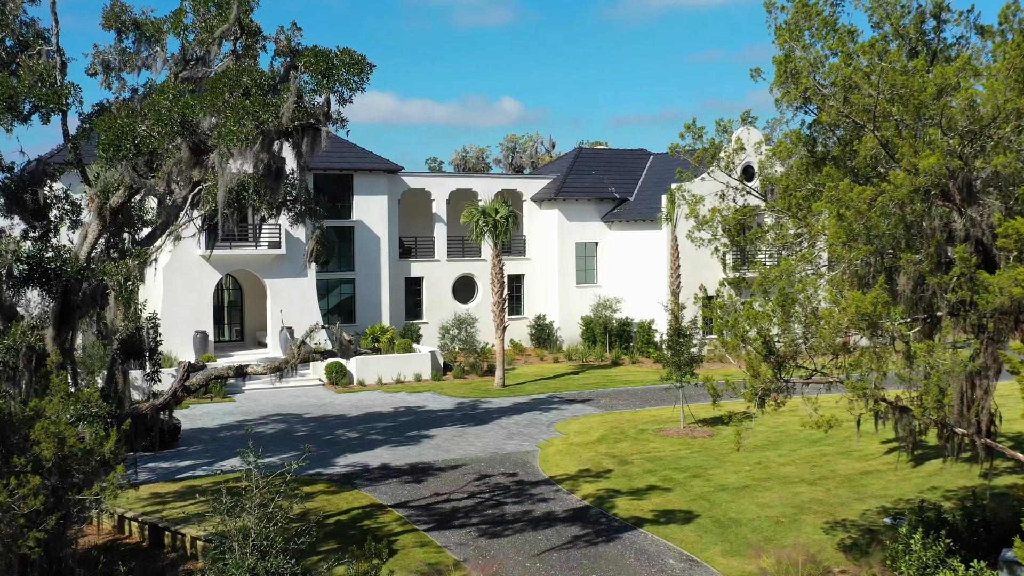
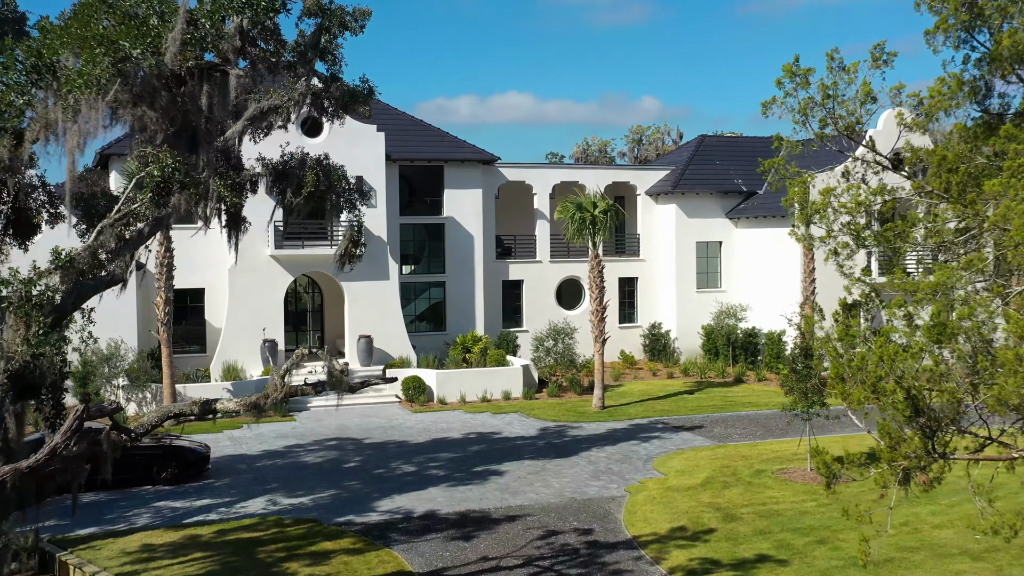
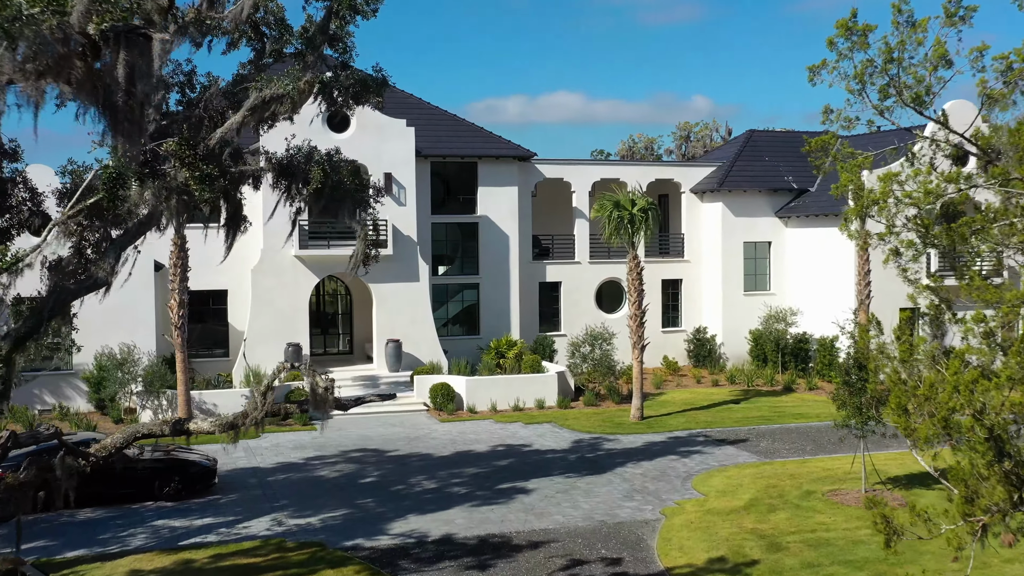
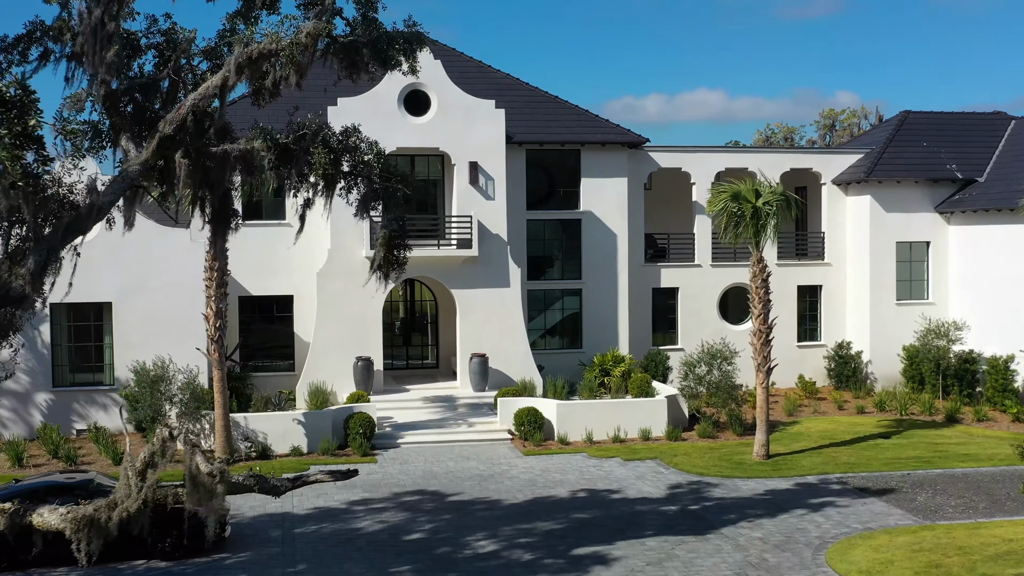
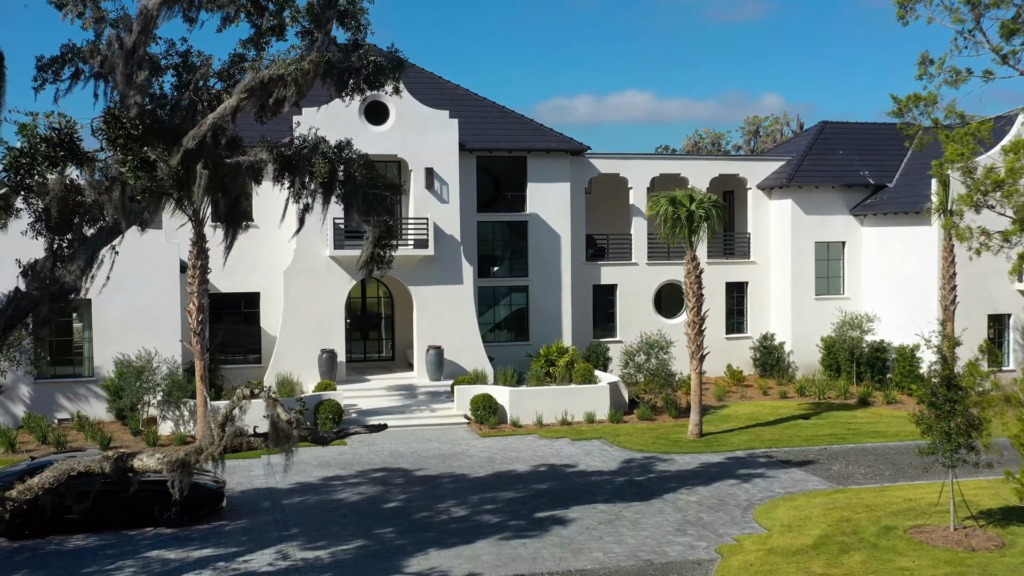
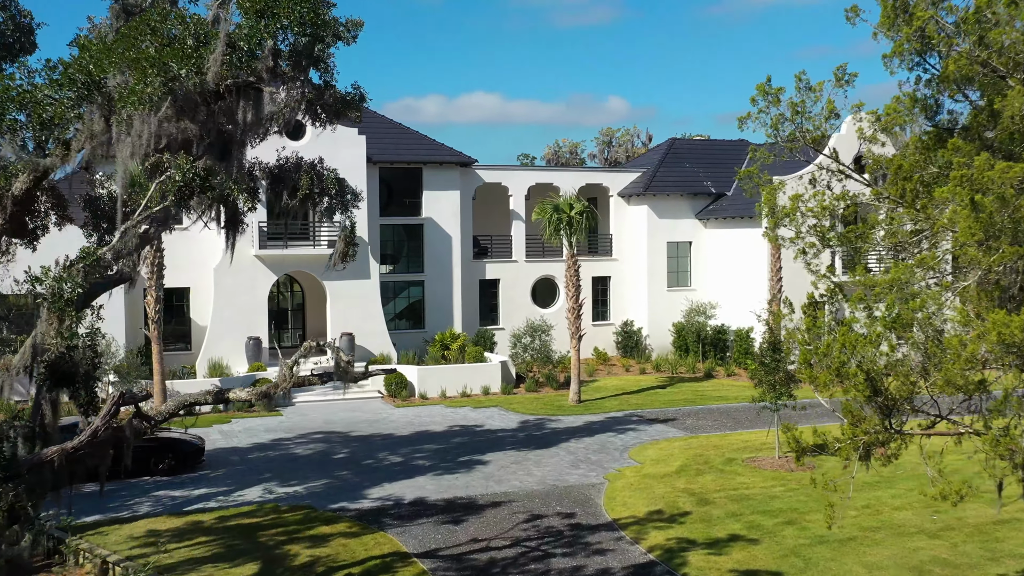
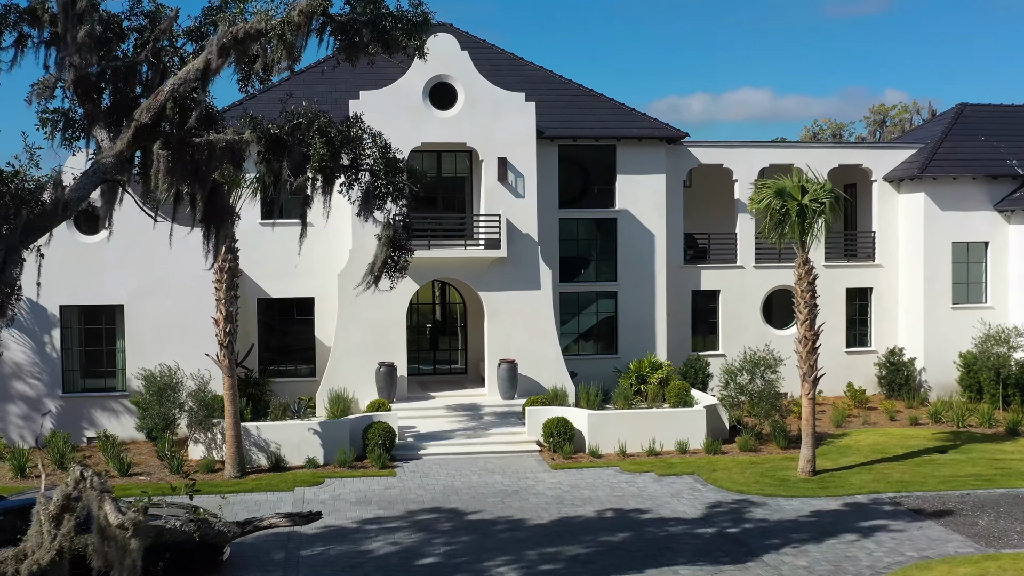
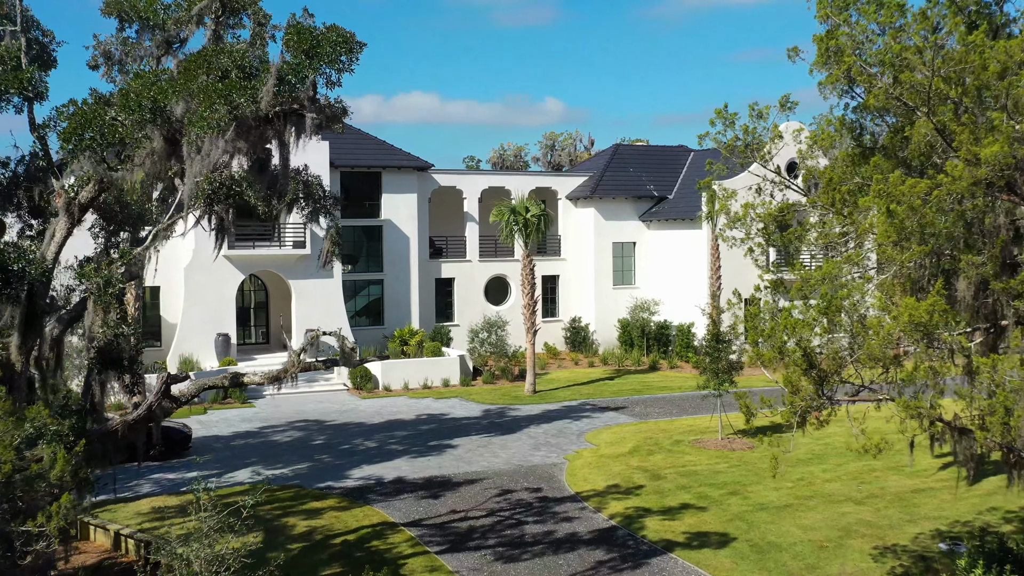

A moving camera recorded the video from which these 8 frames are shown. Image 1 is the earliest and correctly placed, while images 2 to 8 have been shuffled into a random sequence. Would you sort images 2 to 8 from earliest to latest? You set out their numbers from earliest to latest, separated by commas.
8, 6, 2, 3, 5, 4, 7
